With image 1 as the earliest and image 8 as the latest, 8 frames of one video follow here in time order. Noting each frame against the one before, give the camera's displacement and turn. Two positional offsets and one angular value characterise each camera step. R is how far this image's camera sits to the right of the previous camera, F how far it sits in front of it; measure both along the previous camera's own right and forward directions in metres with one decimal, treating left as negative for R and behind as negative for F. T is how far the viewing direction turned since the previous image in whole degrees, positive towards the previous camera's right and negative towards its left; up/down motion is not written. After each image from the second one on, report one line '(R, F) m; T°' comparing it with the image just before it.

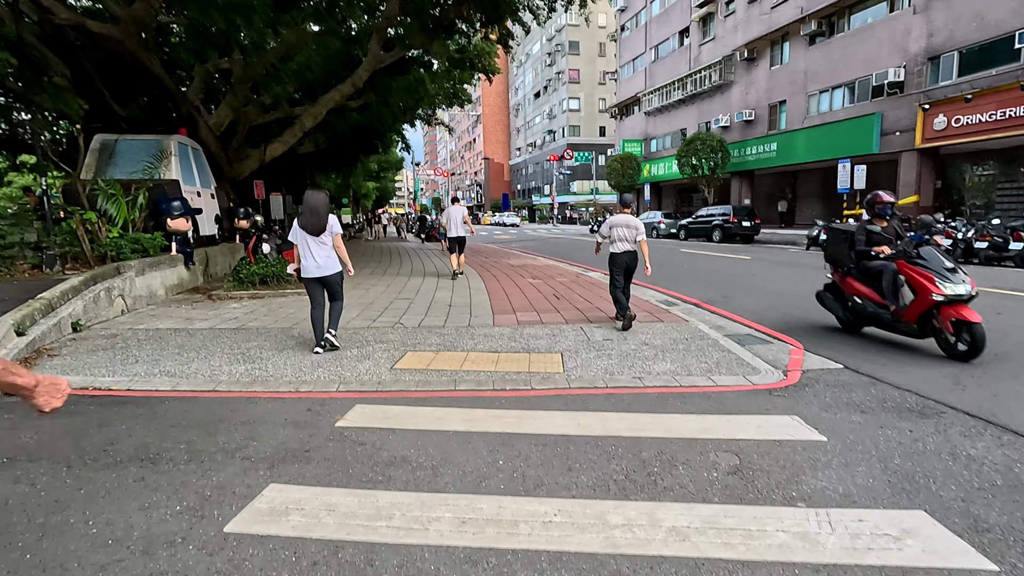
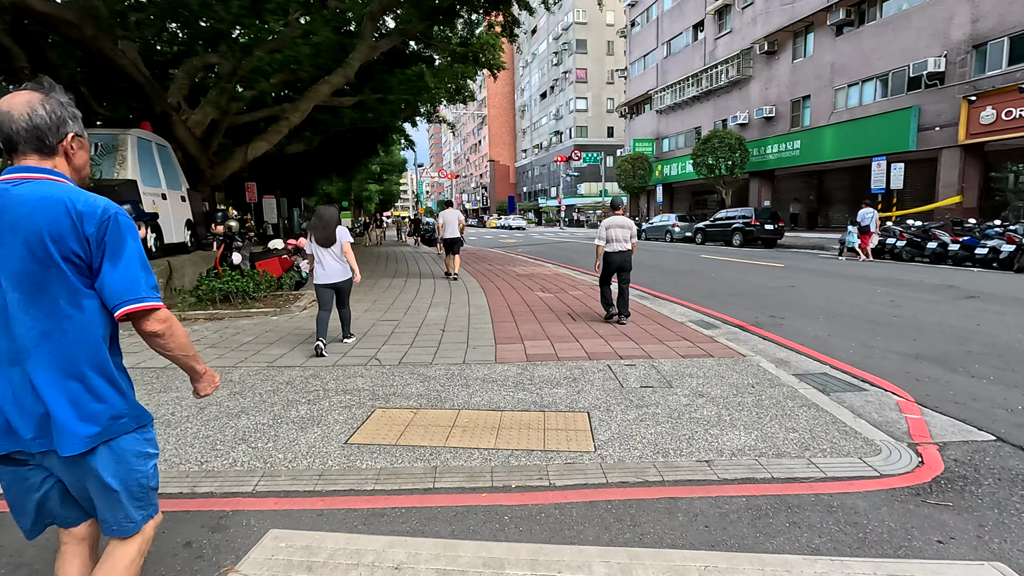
(0.0, +1.5) m; -1°
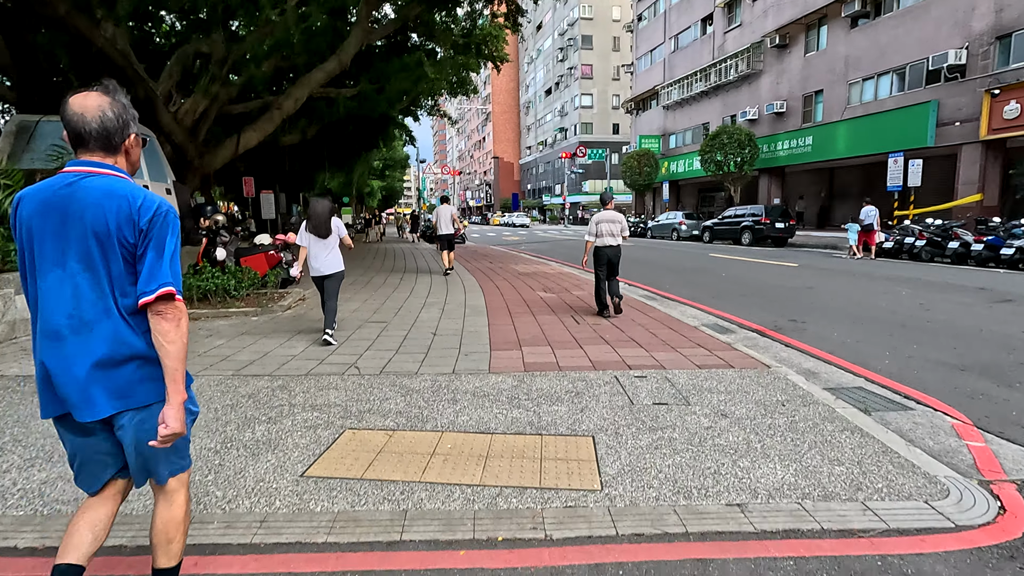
(+0.1, +0.6) m; 0°
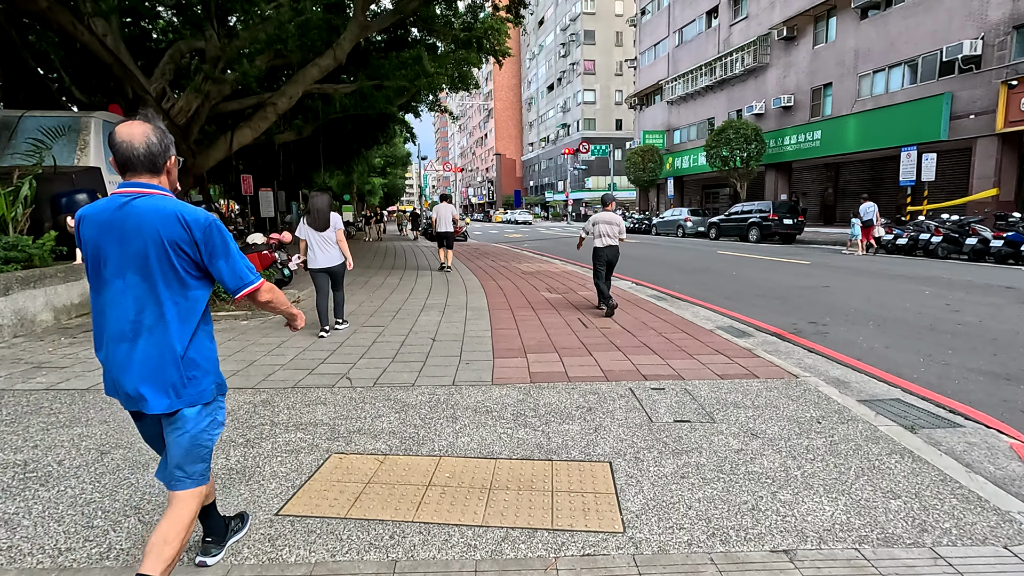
(0.0, +0.4) m; 0°
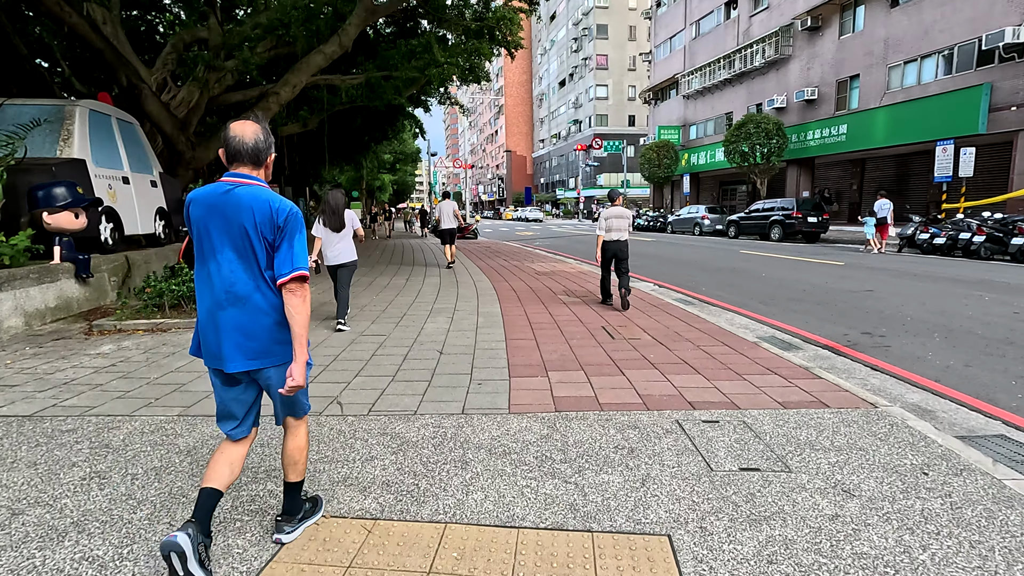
(-0.1, +0.7) m; -1°
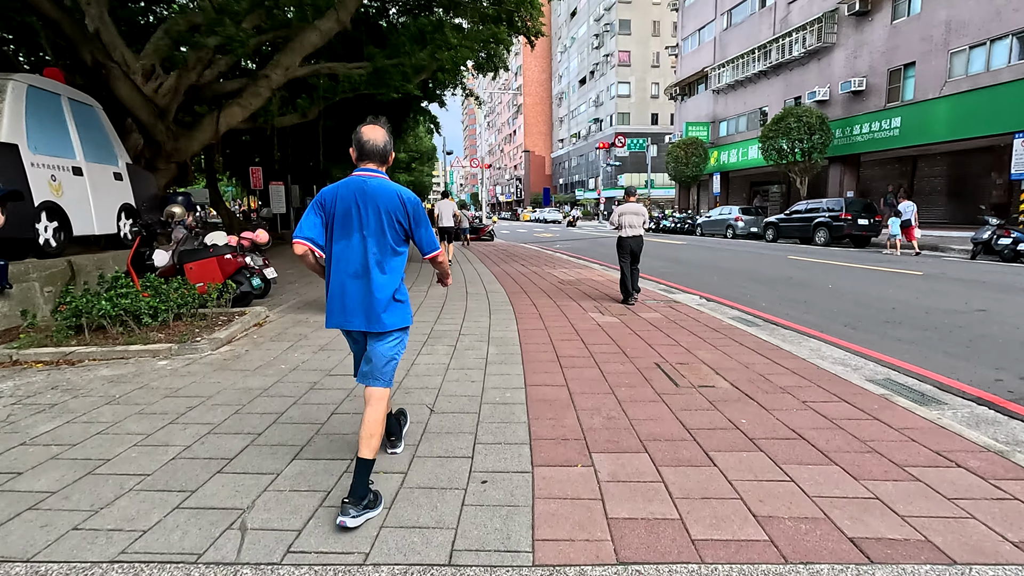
(0.0, +1.6) m; -2°
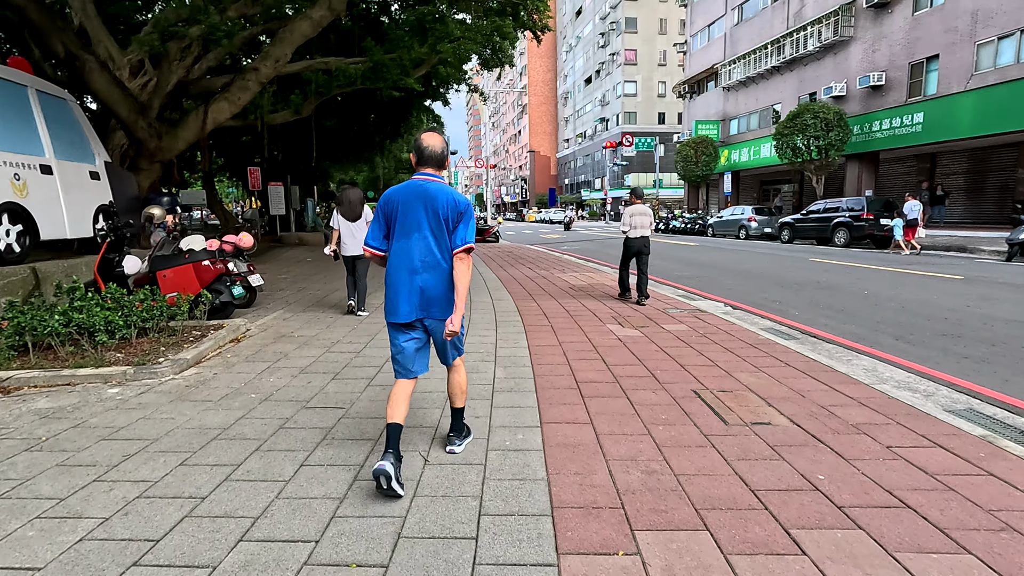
(0.0, +0.7) m; -1°
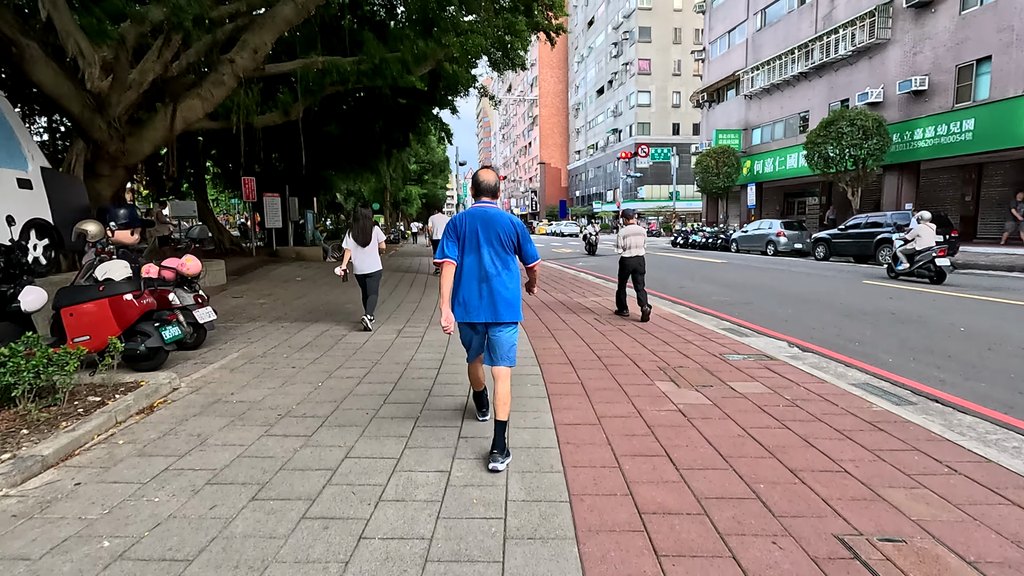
(-0.1, +1.5) m; -1°
